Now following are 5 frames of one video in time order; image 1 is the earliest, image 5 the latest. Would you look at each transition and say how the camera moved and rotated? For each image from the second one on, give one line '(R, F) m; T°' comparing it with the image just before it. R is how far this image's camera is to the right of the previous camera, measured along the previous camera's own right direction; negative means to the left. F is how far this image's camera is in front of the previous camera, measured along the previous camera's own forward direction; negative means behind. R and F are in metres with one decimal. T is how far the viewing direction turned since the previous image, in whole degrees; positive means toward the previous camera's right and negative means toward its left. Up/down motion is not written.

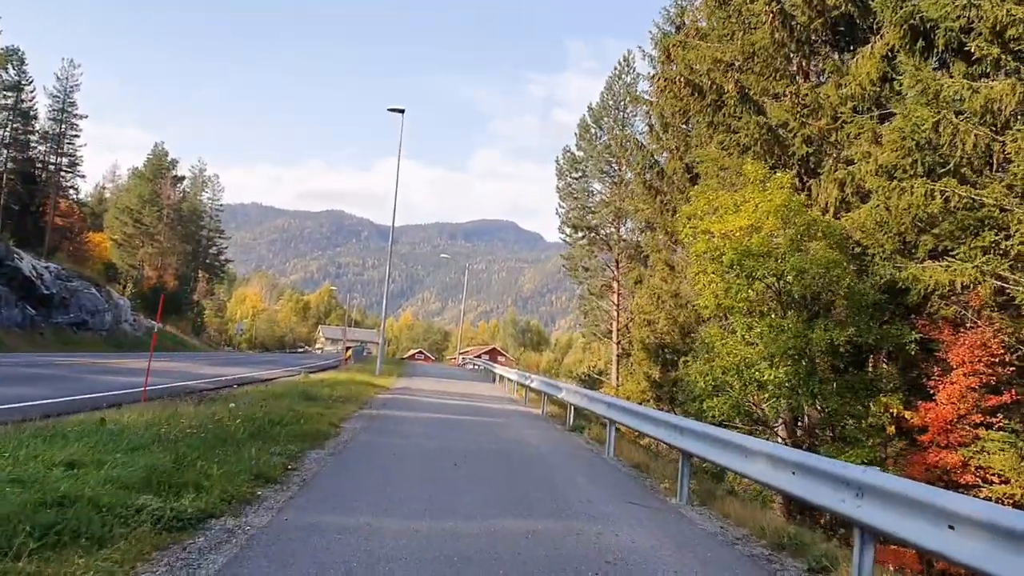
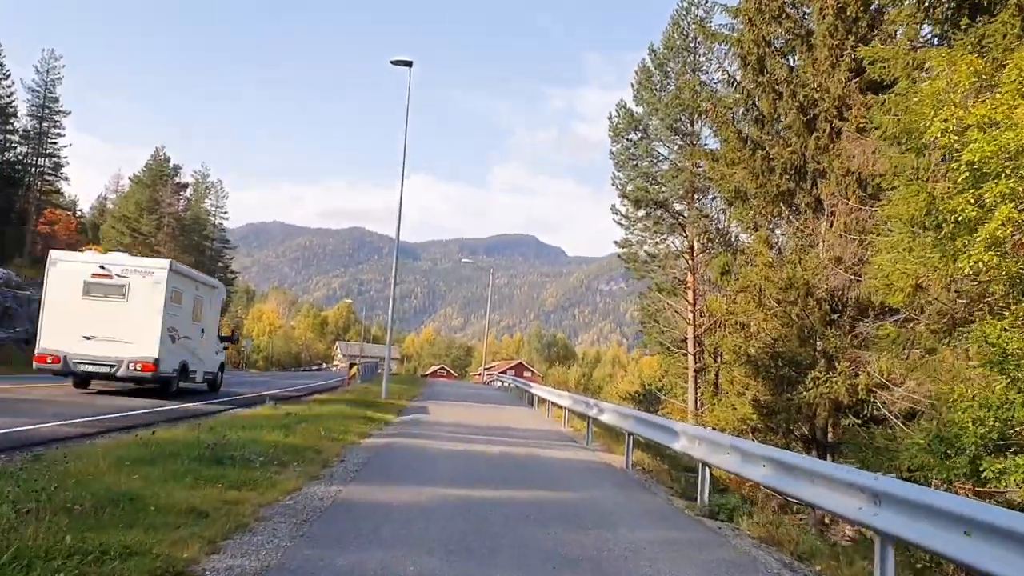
(-0.6, +7.9) m; -1°
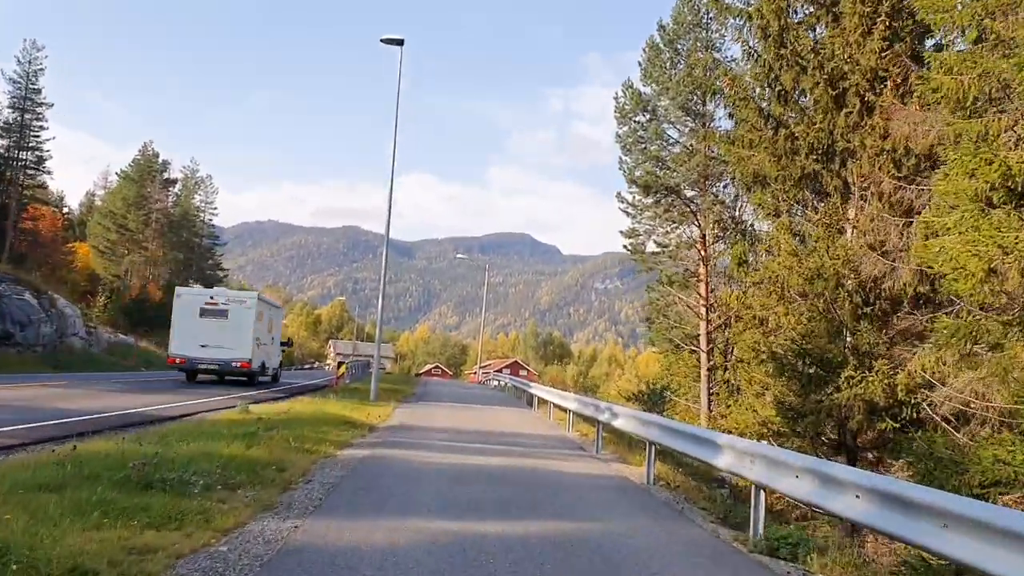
(-0.1, +1.9) m; 0°
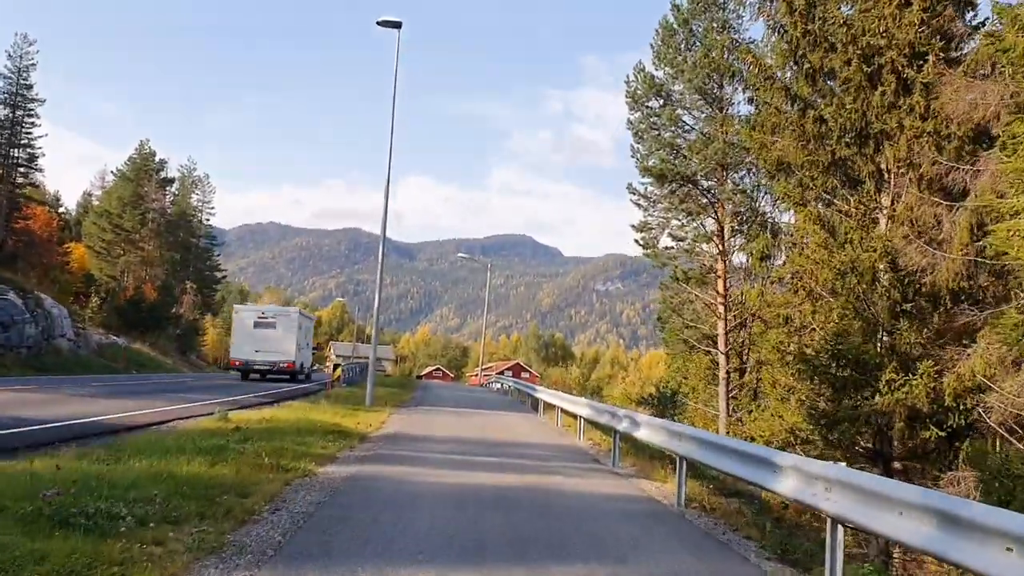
(-0.1, +1.5) m; 0°
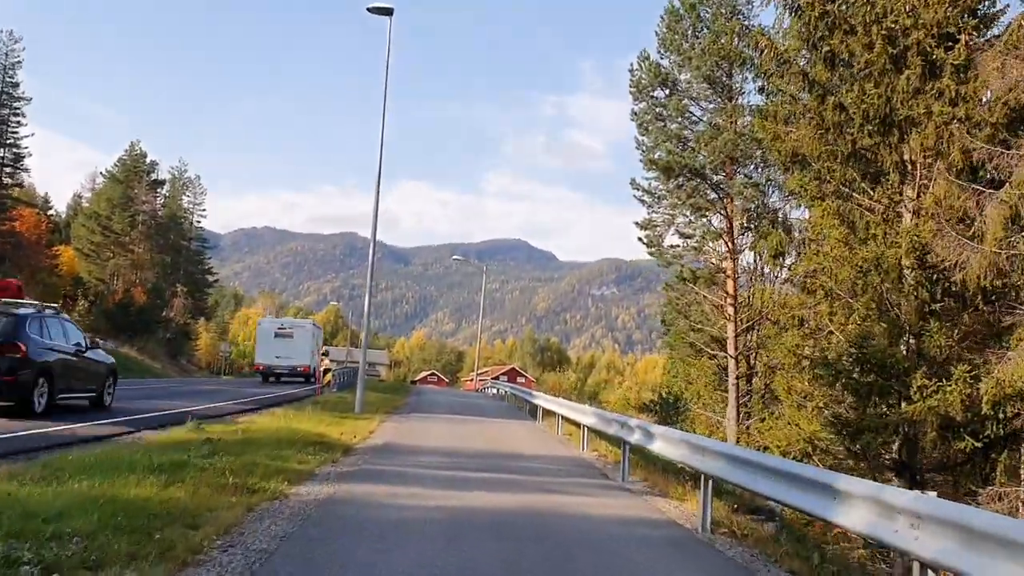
(-0.1, +1.2) m; 0°
